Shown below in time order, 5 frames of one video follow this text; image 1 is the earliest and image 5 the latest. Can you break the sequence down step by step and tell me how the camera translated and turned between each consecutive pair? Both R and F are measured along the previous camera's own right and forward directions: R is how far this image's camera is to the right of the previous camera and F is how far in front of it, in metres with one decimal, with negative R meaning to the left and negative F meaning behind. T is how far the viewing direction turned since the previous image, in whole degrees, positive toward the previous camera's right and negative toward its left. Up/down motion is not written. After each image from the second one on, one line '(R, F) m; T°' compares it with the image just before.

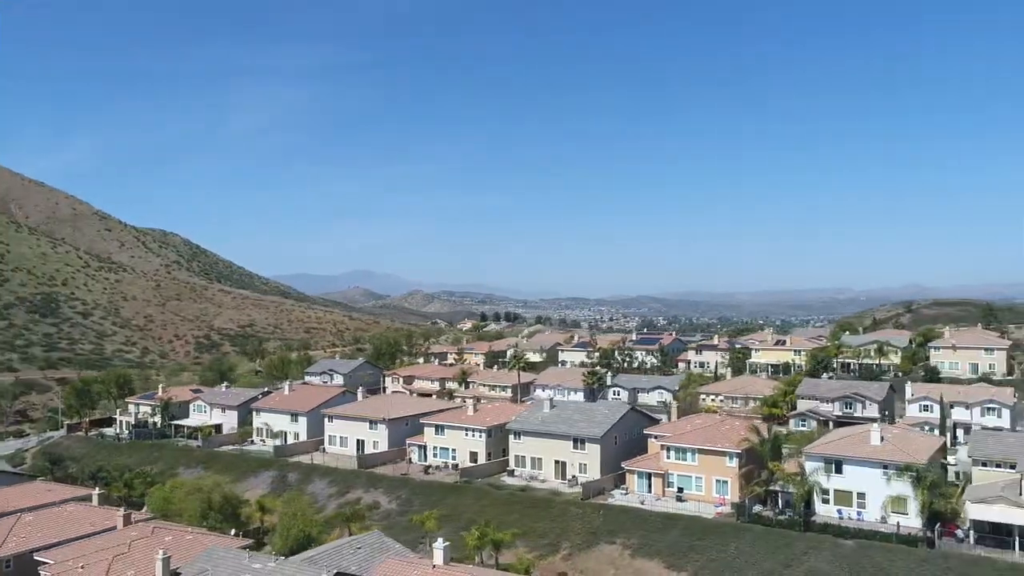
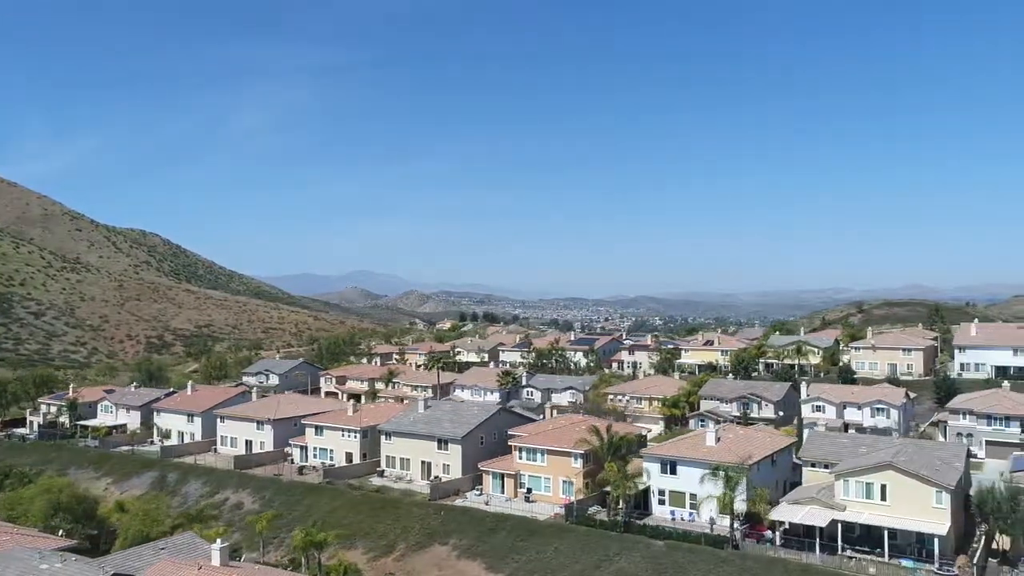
(+8.9, +0.1) m; 0°
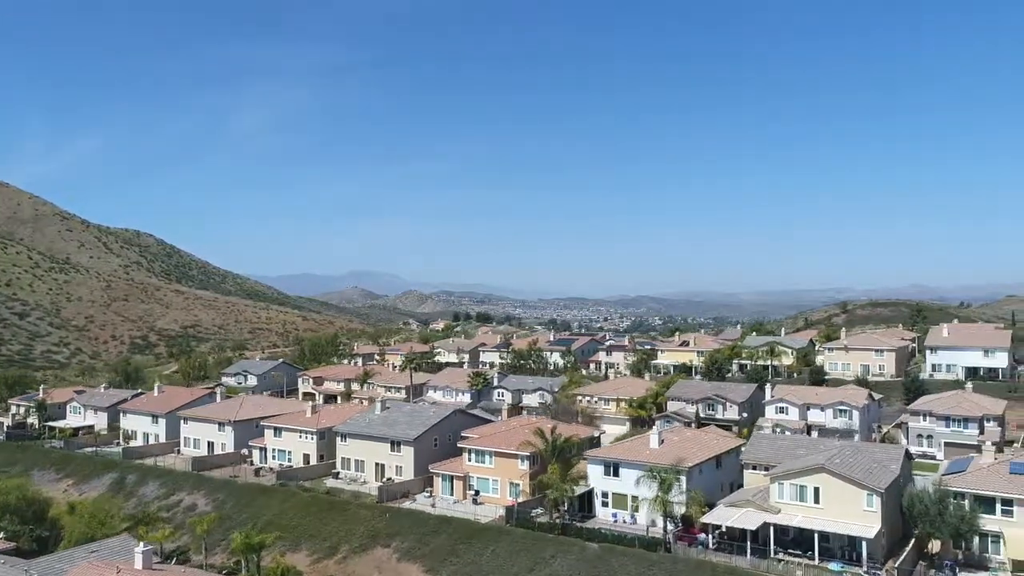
(+3.1, 0.0) m; 0°
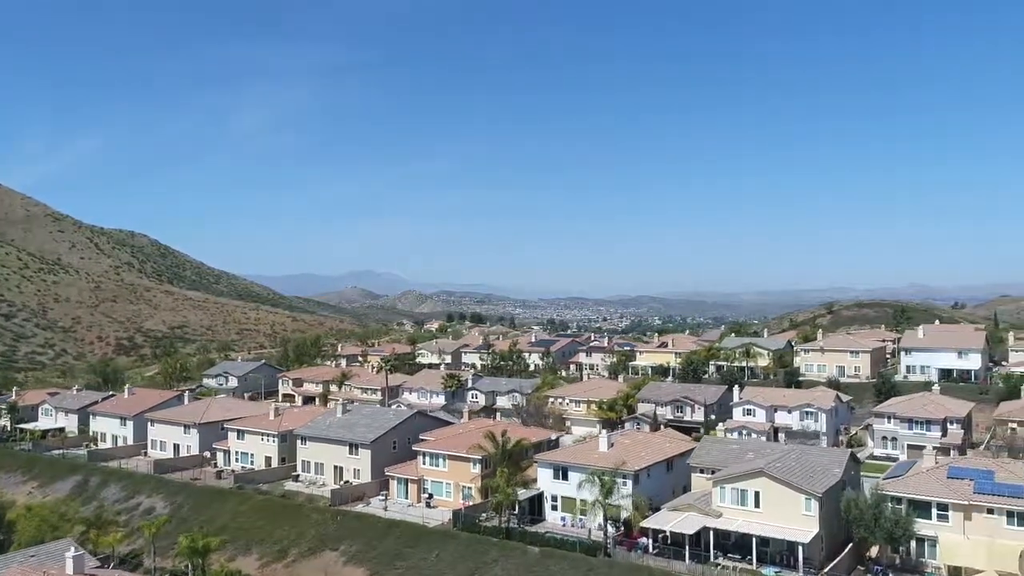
(+2.8, +0.1) m; 0°
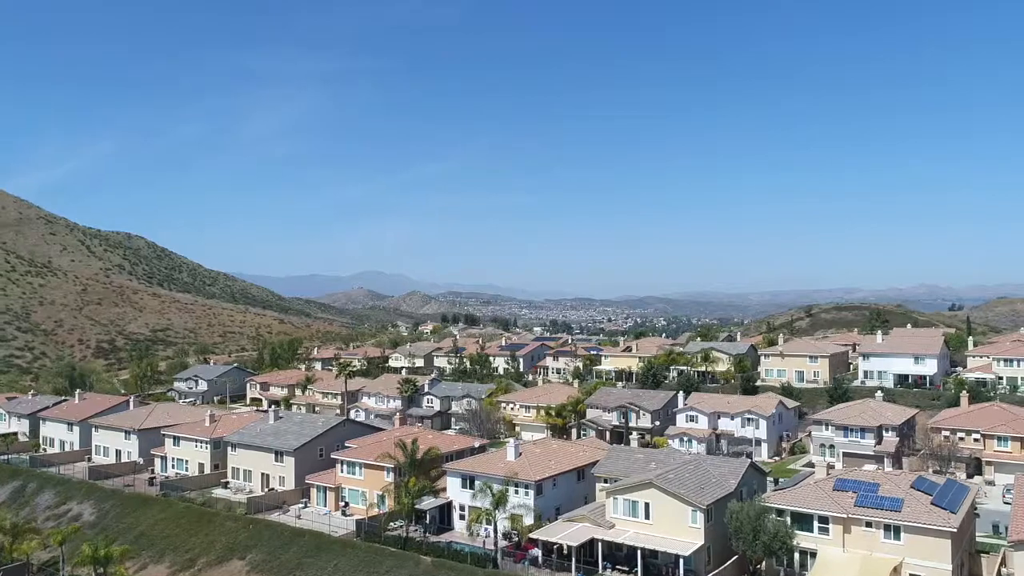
(+5.4, +0.1) m; -1°
